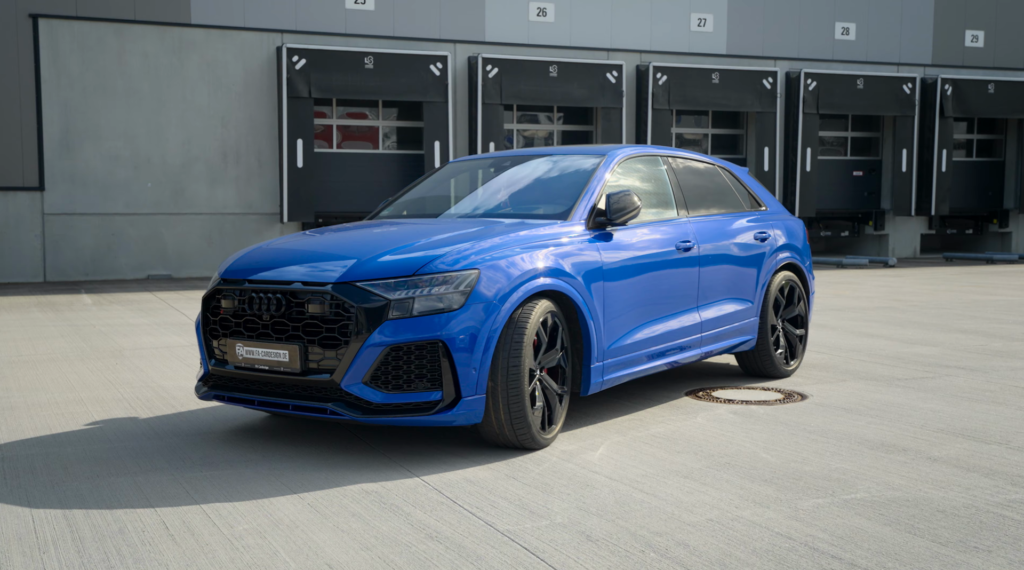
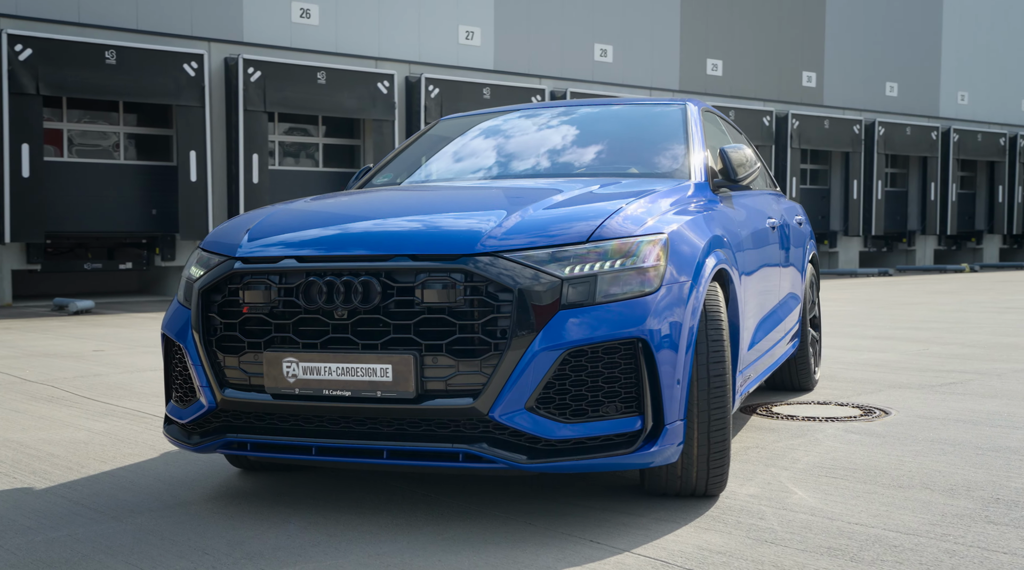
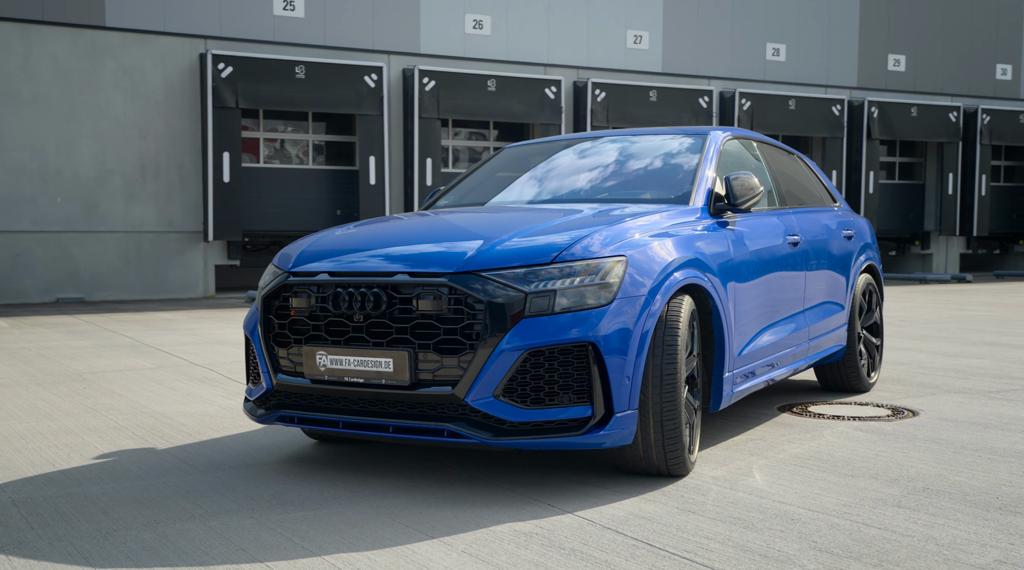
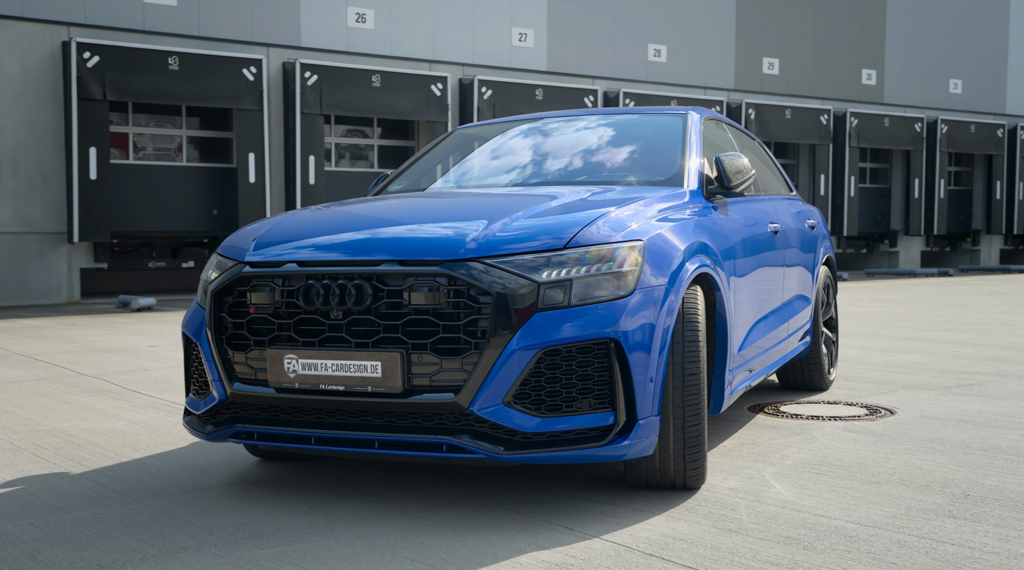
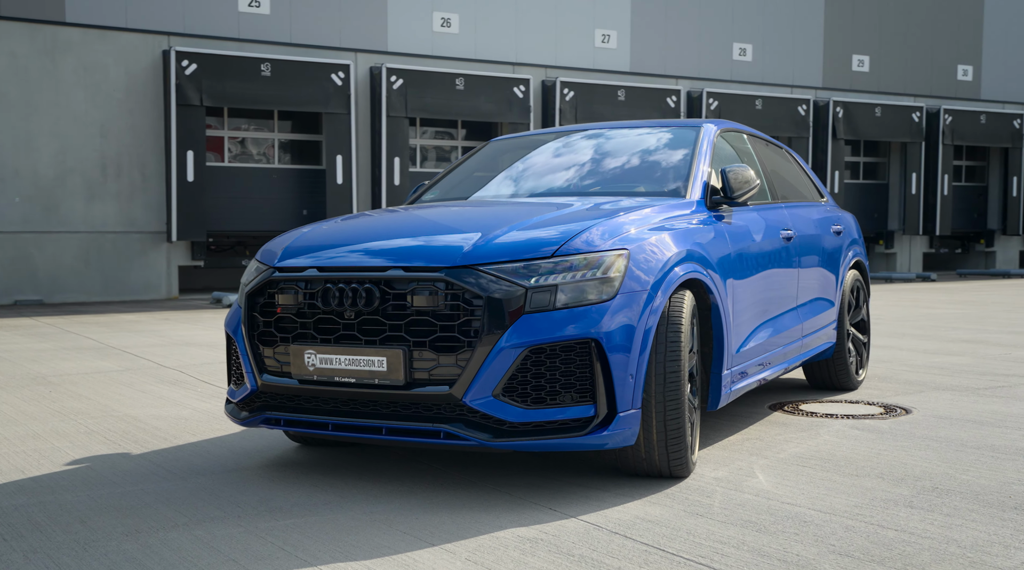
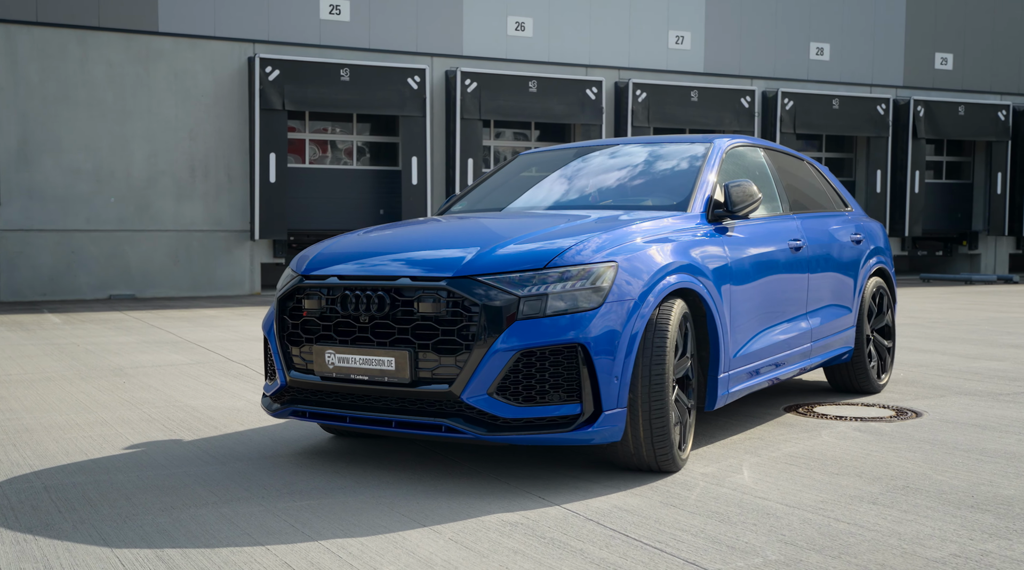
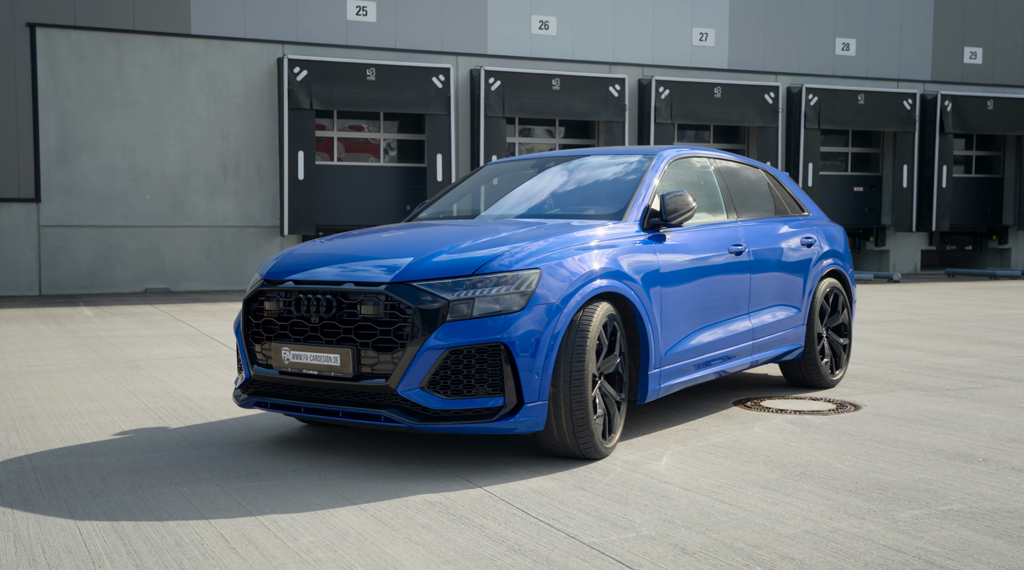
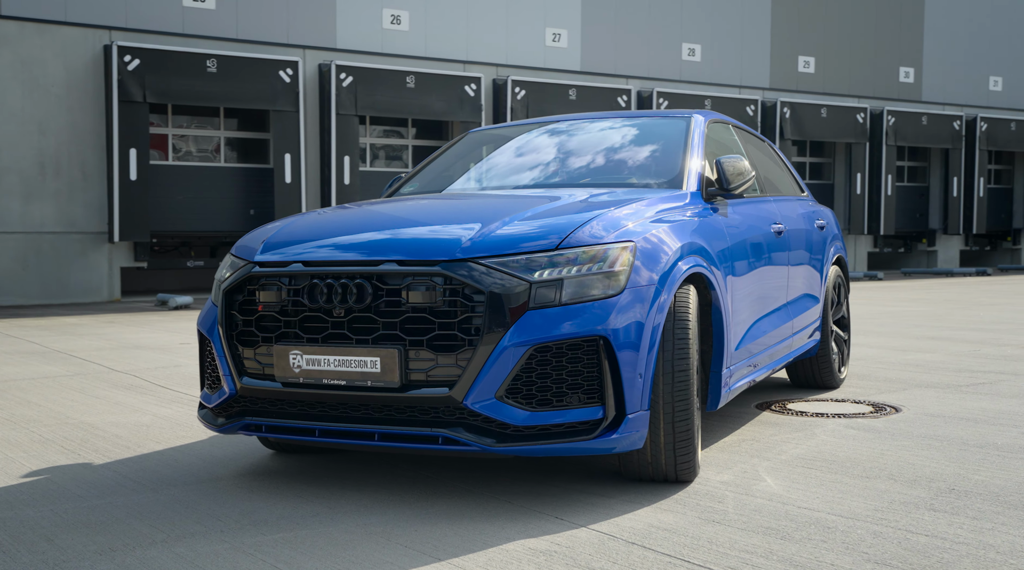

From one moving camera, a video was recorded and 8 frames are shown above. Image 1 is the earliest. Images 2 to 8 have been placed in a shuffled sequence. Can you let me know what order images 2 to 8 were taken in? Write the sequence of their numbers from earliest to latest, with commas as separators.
7, 6, 3, 5, 8, 4, 2
